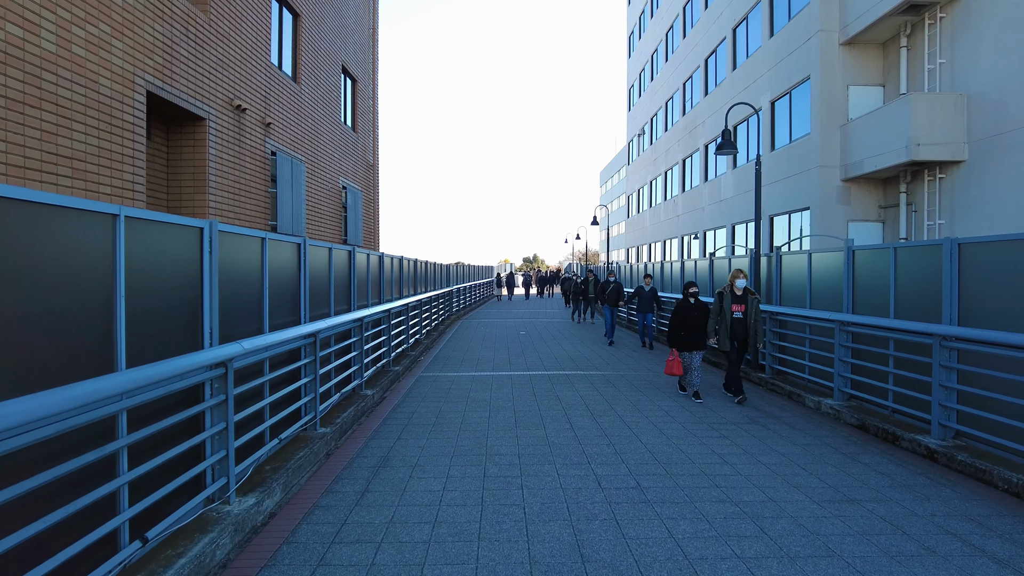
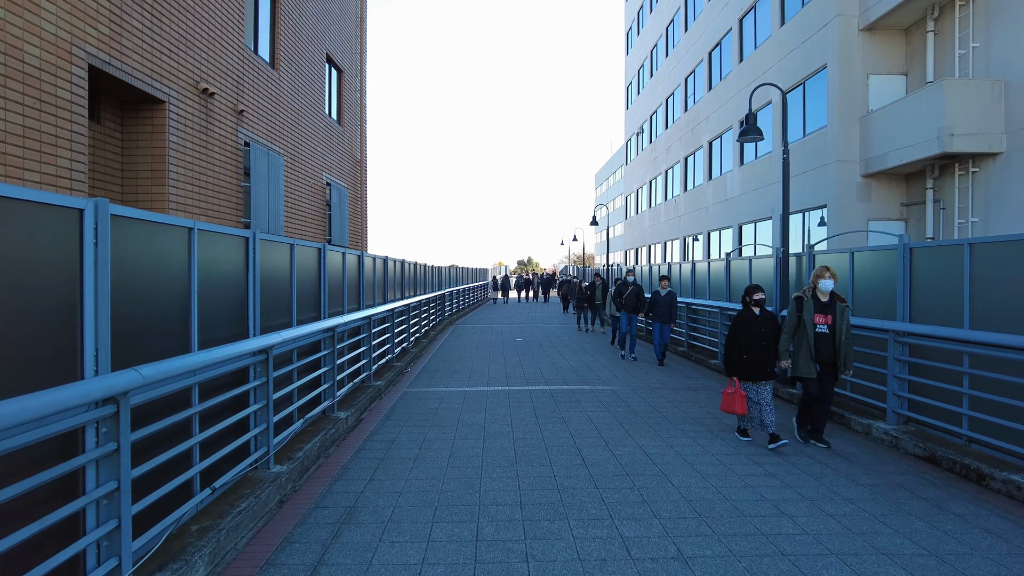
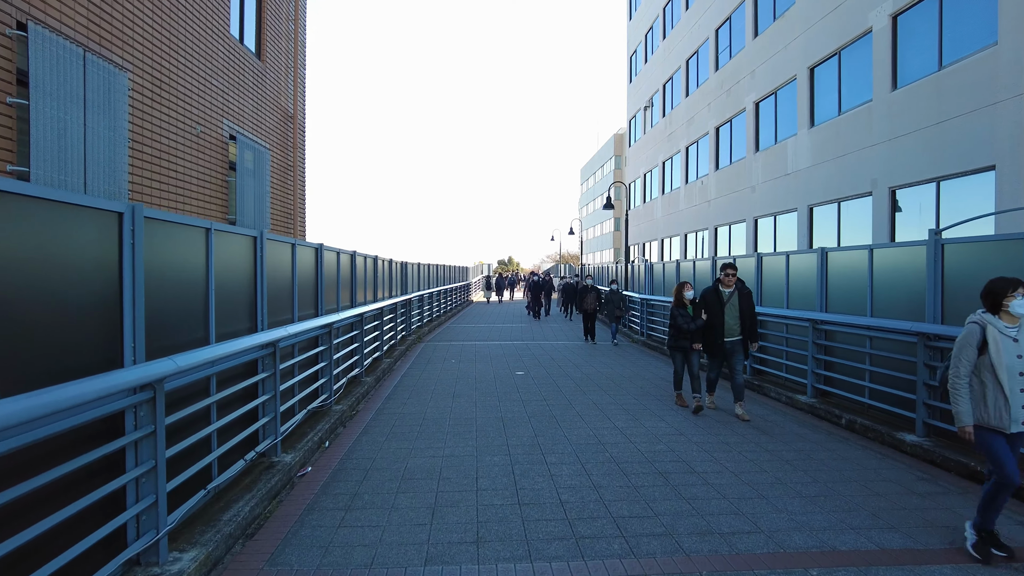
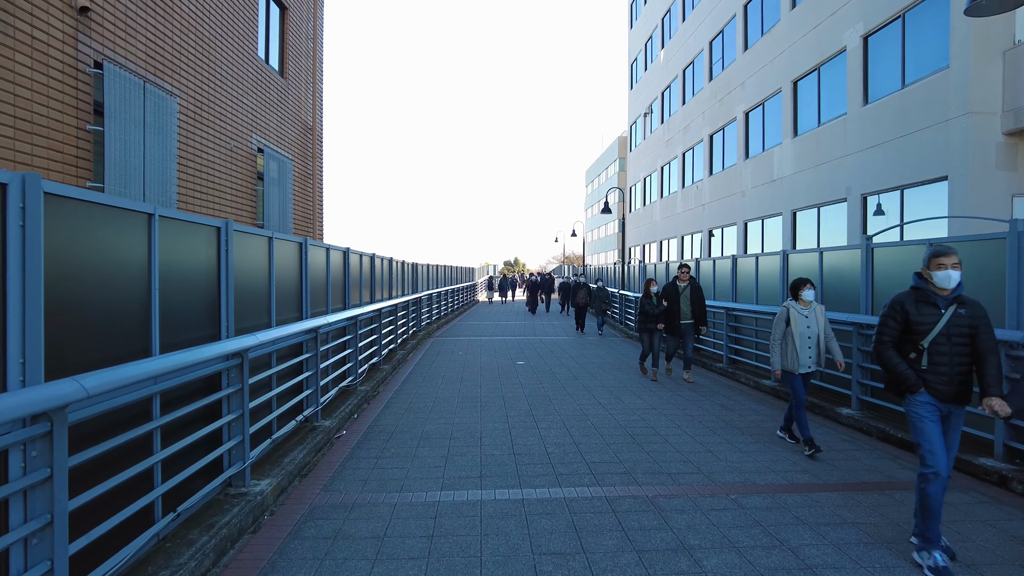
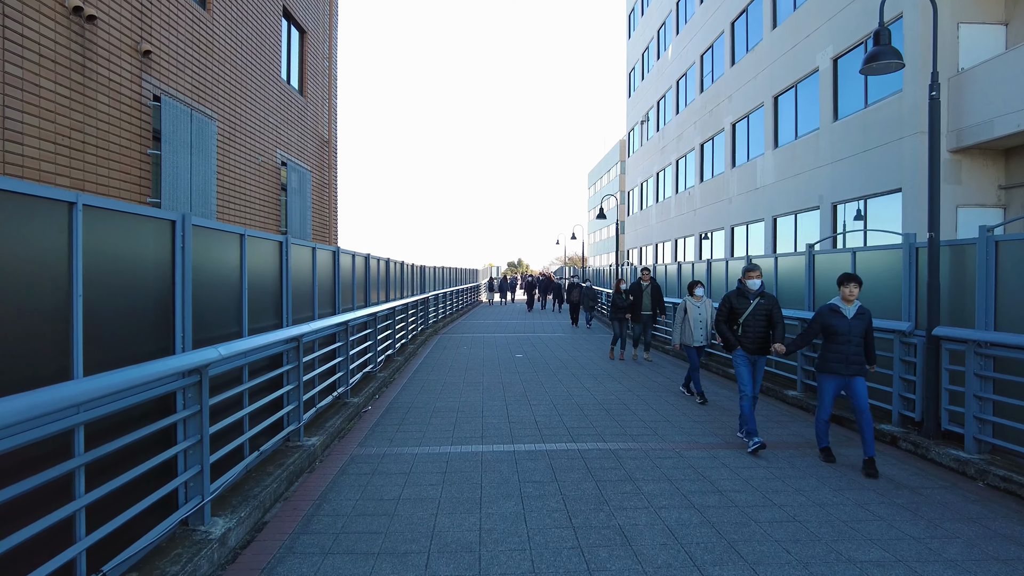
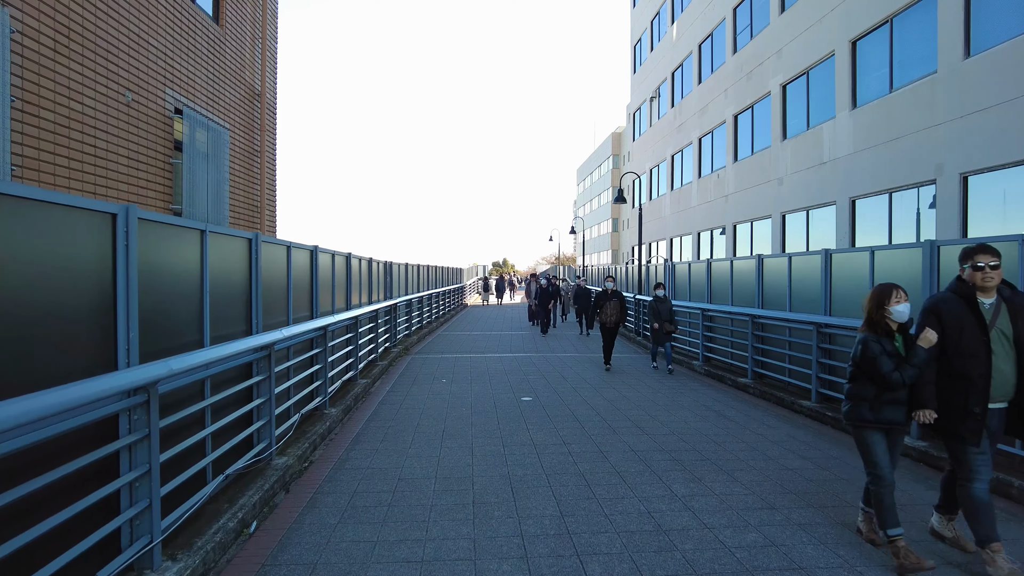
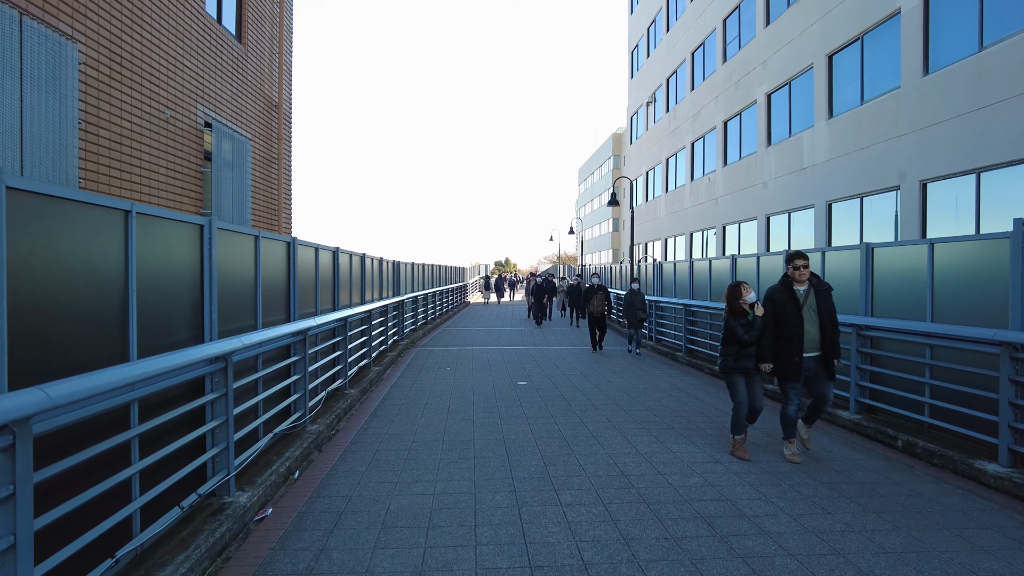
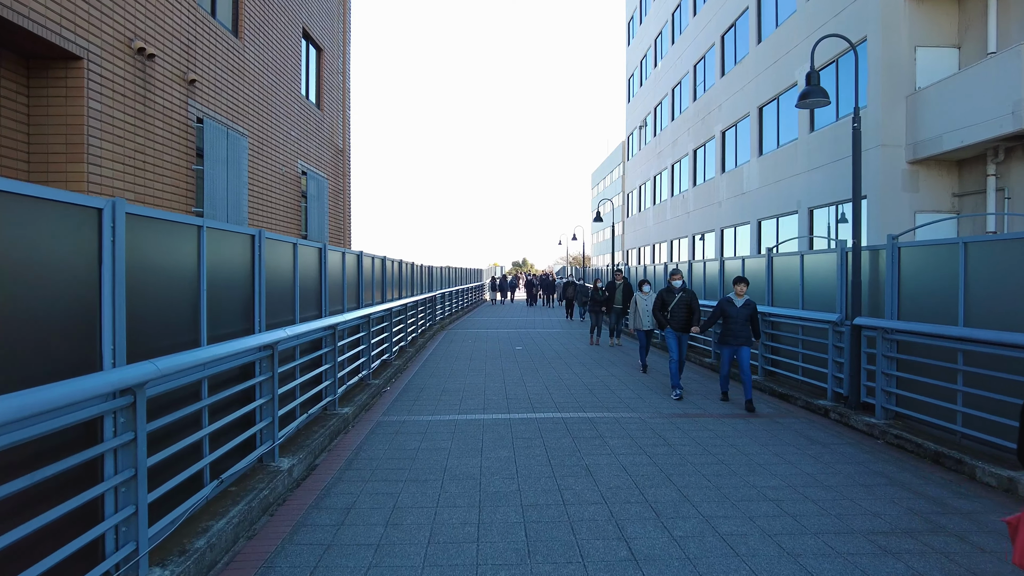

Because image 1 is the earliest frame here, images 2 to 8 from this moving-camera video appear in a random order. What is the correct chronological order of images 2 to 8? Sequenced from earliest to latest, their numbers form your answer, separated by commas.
2, 8, 5, 4, 3, 7, 6
